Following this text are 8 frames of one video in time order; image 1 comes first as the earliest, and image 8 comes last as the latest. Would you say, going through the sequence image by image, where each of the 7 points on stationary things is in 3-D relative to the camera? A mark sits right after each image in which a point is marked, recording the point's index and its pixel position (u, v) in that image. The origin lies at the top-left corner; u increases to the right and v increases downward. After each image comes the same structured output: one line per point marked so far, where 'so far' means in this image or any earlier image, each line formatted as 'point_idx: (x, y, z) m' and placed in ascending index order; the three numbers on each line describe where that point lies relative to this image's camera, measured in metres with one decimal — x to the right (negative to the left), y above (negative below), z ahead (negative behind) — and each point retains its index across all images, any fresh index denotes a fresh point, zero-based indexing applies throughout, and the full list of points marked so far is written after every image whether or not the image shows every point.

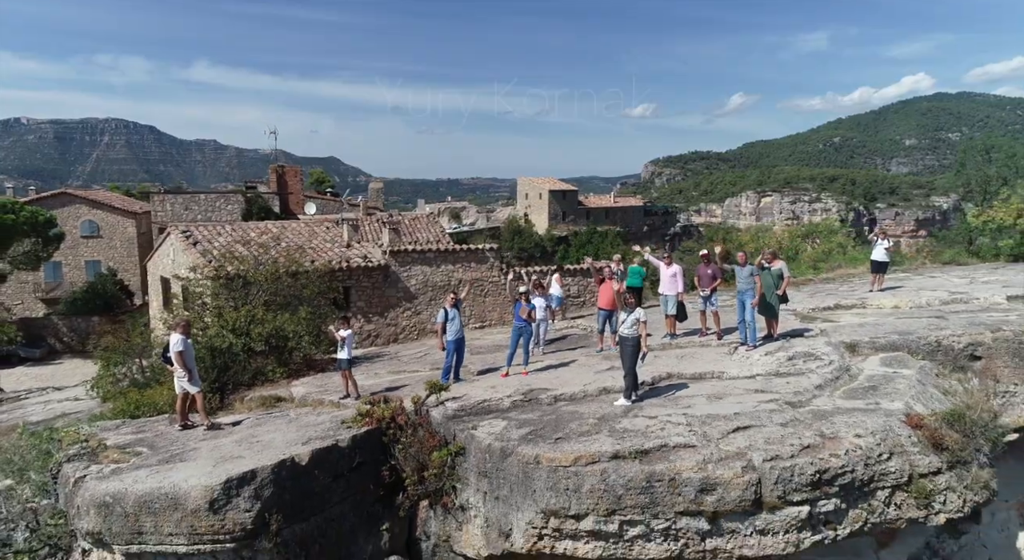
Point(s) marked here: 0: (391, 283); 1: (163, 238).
0: (-1.8, -0.1, +8.4) m
1: (-5.6, +0.7, +10.1) m
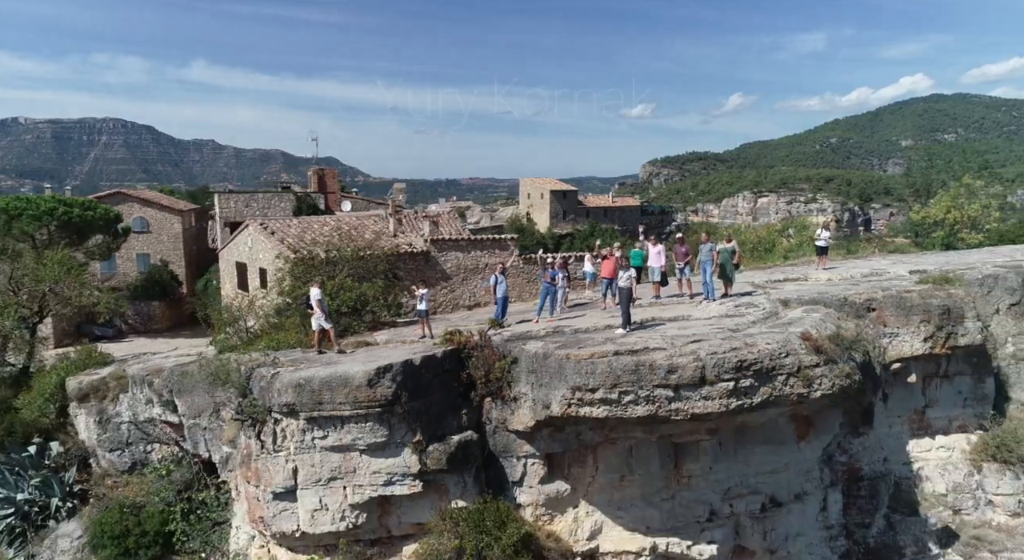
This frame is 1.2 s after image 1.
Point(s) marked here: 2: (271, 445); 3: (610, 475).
0: (-1.4, +0.2, +10.5) m
1: (-5.2, +1.0, +12.1) m
2: (-2.3, -1.5, +5.8) m
3: (+1.0, -1.9, +6.1) m
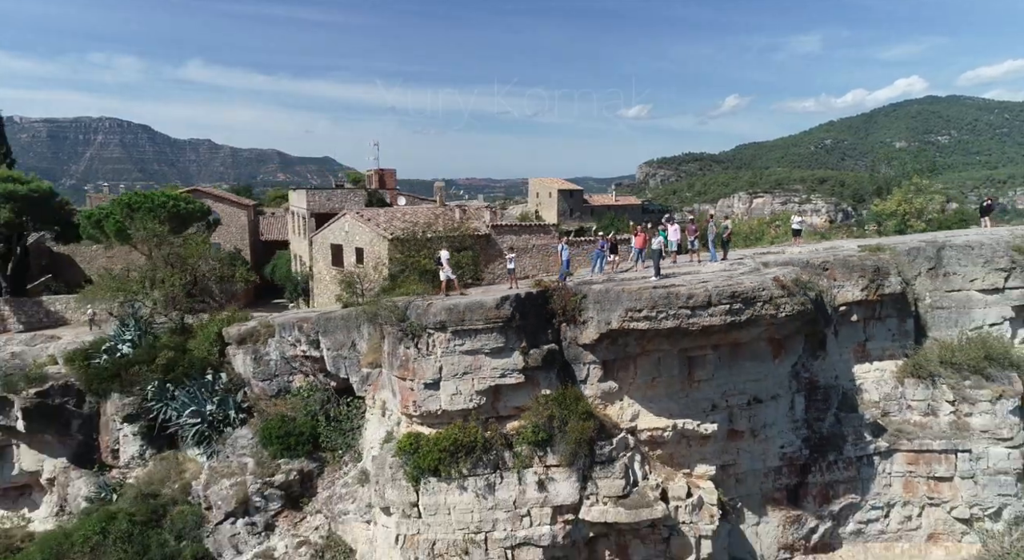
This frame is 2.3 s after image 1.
0: (-0.4, +0.8, +13.5) m
1: (-4.3, +1.5, +15.1) m
2: (-1.2, -1.0, +8.8) m
3: (+2.0, -1.4, +9.1) m
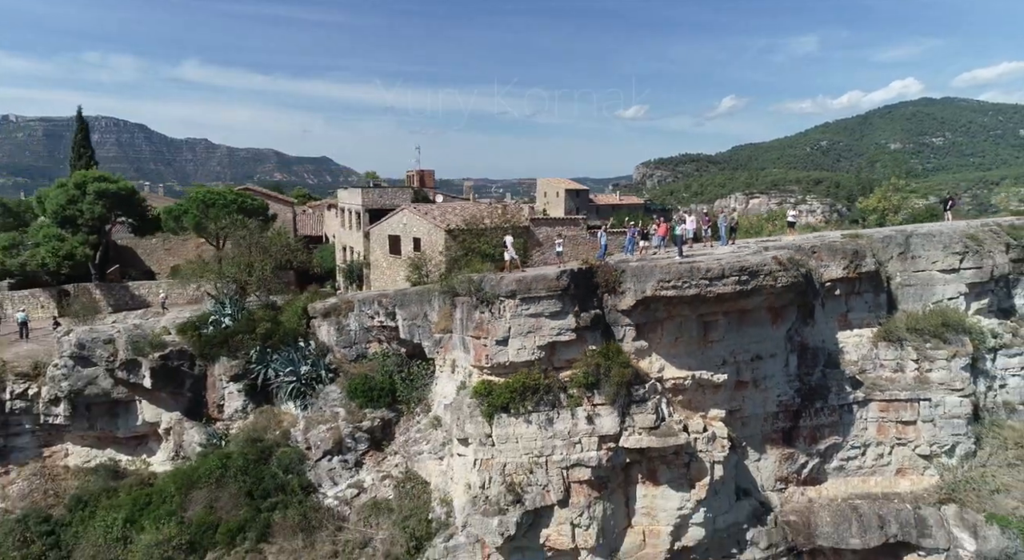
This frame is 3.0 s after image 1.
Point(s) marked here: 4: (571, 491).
0: (+0.5, +1.1, +15.9) m
1: (-3.3, +1.9, +17.5) m
2: (-0.3, -0.6, +11.1) m
3: (+2.9, -1.0, +11.5) m
4: (+1.0, -3.7, +10.9) m
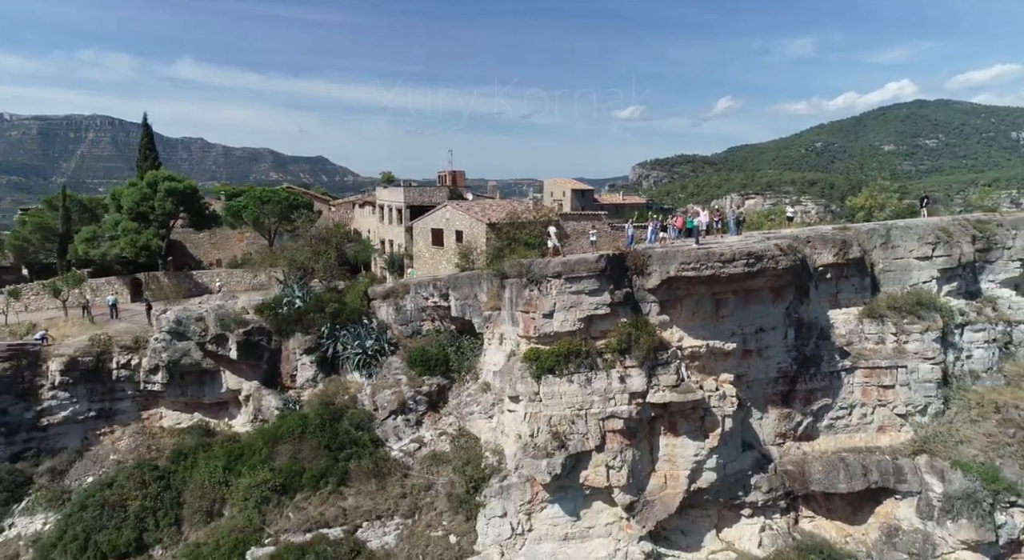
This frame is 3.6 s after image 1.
0: (+1.4, +1.5, +18.1) m
1: (-2.4, +2.2, +19.6) m
2: (+0.7, -0.2, +13.3) m
3: (+3.9, -0.7, +13.7) m
4: (+2.0, -3.3, +13.1) m
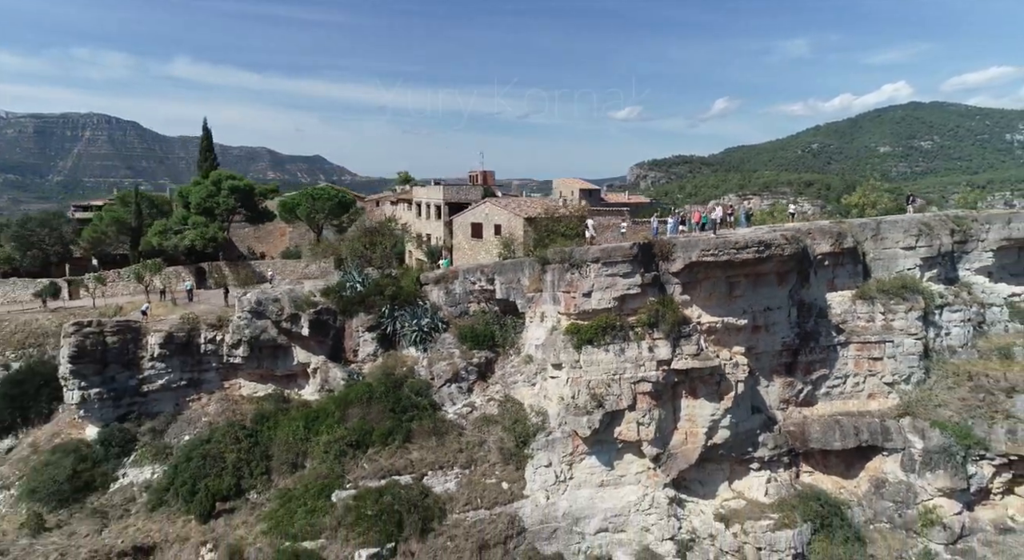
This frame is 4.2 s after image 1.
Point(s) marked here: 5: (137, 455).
0: (+2.5, +1.9, +20.3) m
1: (-1.3, +2.6, +21.9) m
2: (+1.8, +0.1, +15.6) m
3: (+5.0, -0.3, +16.0) m
4: (+3.1, -3.0, +15.4) m
5: (-10.0, -4.7, +16.6) m
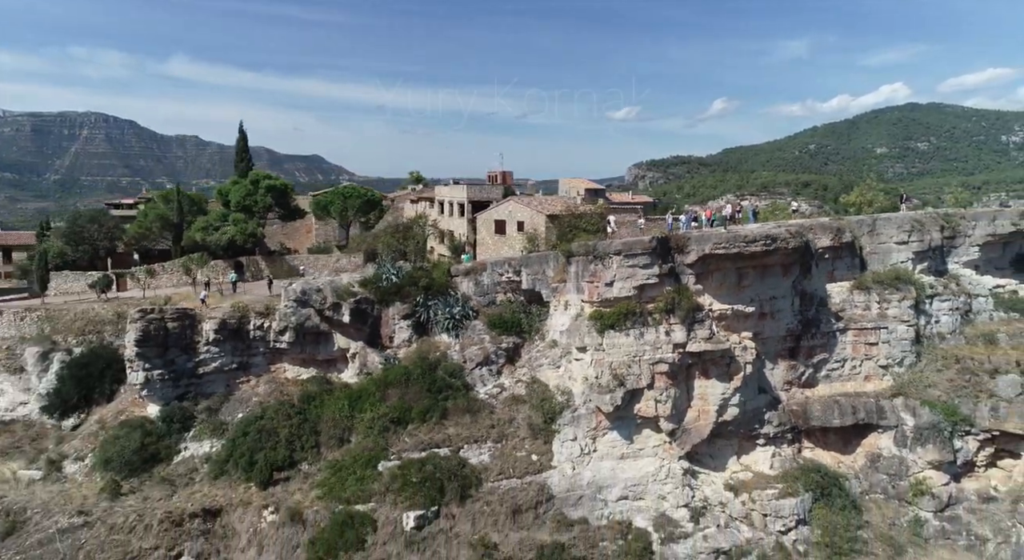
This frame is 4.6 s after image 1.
0: (+3.3, +2.1, +21.9) m
1: (-0.5, +2.9, +23.4) m
2: (+2.6, +0.4, +17.2) m
3: (+5.8, -0.1, +17.5) m
4: (+3.9, -2.7, +16.9) m
5: (-9.2, -4.4, +18.1) m
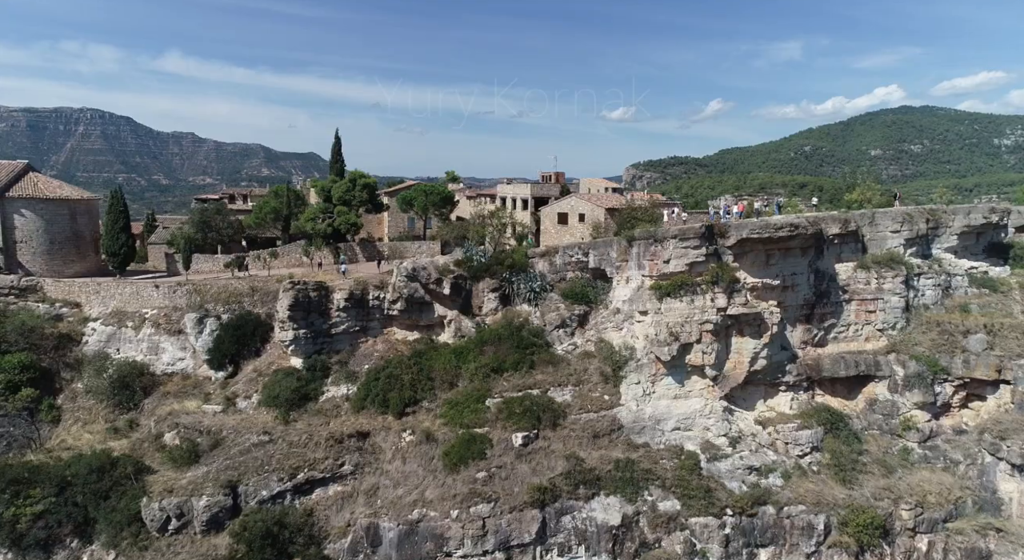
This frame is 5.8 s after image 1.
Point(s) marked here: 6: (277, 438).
0: (+6.0, +2.9, +26.6) m
1: (+2.2, +3.7, +28.1) m
2: (+5.3, +1.2, +21.8) m
3: (+8.5, +0.7, +22.2) m
4: (+6.6, -2.0, +21.6) m
5: (-6.5, -3.6, +22.7) m
6: (-7.5, -5.0, +19.8) m
